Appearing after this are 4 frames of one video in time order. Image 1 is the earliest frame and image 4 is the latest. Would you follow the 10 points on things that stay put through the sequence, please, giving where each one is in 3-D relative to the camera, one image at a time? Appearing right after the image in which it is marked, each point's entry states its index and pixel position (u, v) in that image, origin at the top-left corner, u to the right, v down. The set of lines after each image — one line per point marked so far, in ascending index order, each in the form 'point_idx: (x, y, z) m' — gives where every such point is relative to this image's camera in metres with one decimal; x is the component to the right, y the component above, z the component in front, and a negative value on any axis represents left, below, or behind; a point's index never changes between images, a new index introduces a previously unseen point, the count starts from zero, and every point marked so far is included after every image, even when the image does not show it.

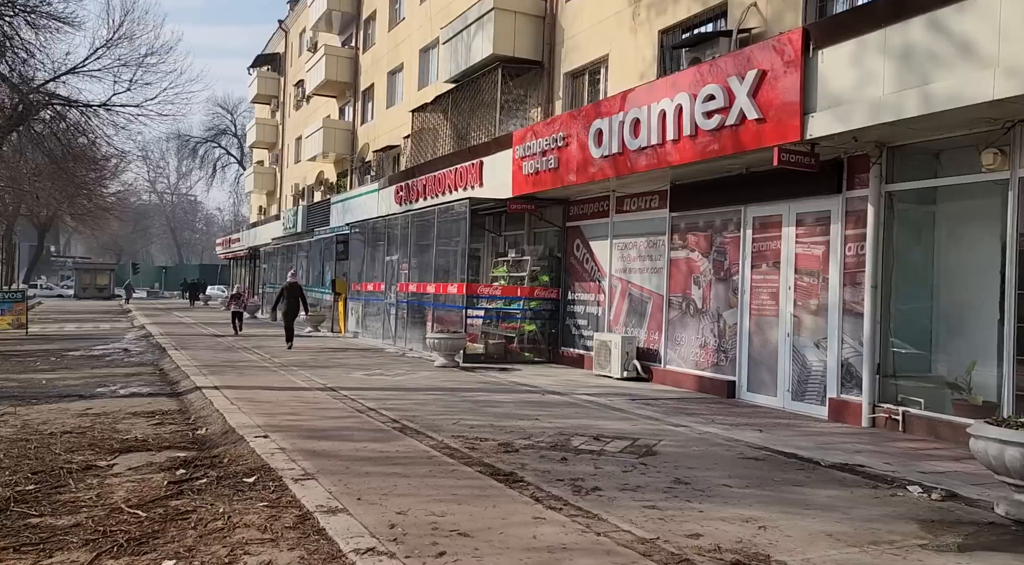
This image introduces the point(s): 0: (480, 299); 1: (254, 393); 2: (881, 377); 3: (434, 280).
0: (-0.6, -0.3, +18.0) m
1: (-3.2, -1.4, +12.2) m
2: (+4.0, -1.0, +10.8) m
3: (-1.6, 0.0, +19.9) m
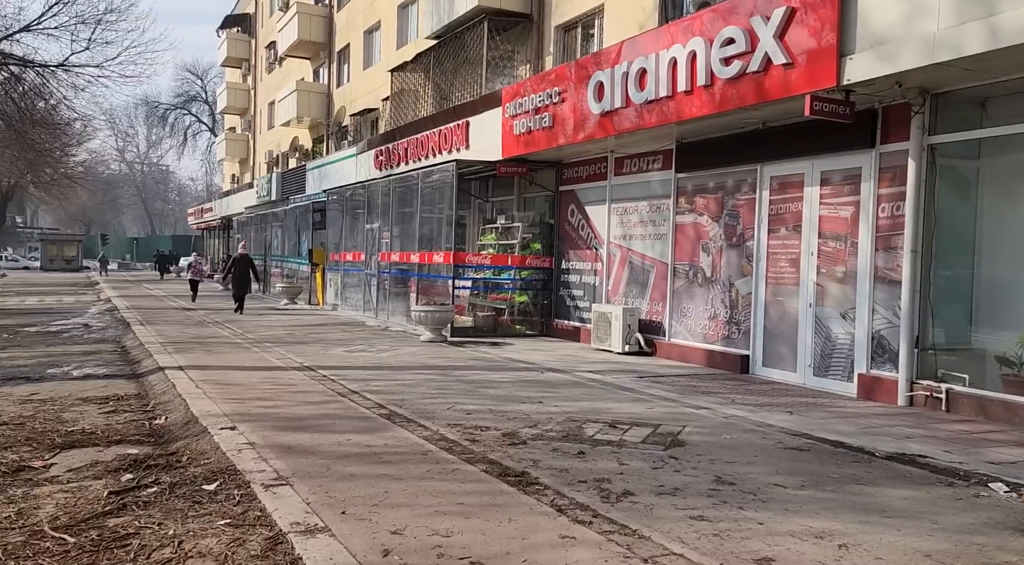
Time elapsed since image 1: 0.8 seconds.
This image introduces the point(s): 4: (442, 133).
0: (-0.7, +0.2, +16.9) m
1: (-3.2, -1.0, +11.0) m
2: (+4.0, -0.7, +9.7) m
3: (-1.8, +0.6, +18.7) m
4: (-1.4, +2.9, +19.4) m
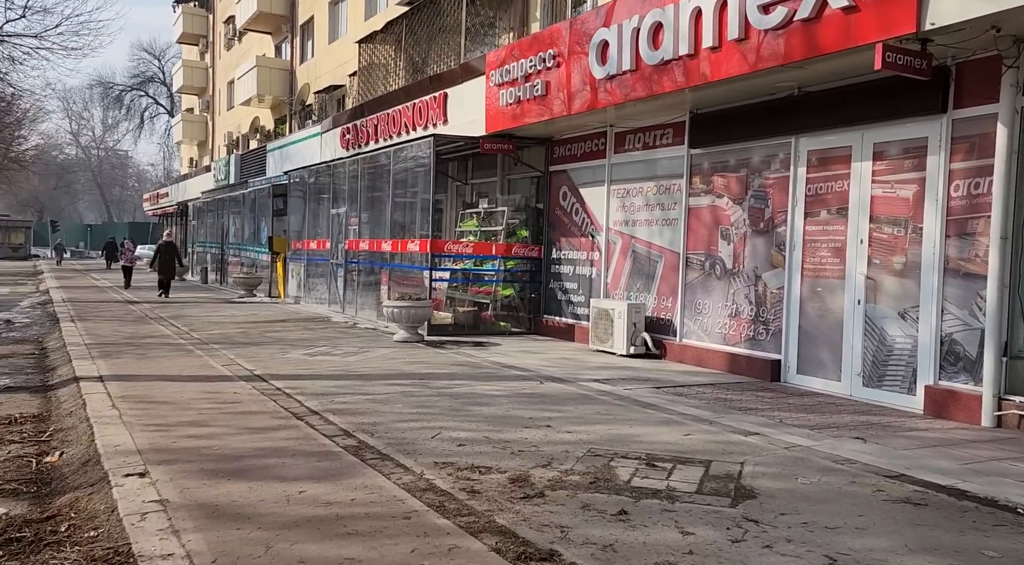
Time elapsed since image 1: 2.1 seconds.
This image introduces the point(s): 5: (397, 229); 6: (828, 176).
0: (-1.0, +0.4, +14.9) m
1: (-3.3, -1.0, +9.0) m
2: (+4.0, -0.6, +8.0) m
3: (-2.1, +0.8, +16.8) m
4: (-1.7, +3.1, +17.4) m
5: (-1.9, +0.9, +16.5) m
6: (+3.1, +1.1, +9.8) m
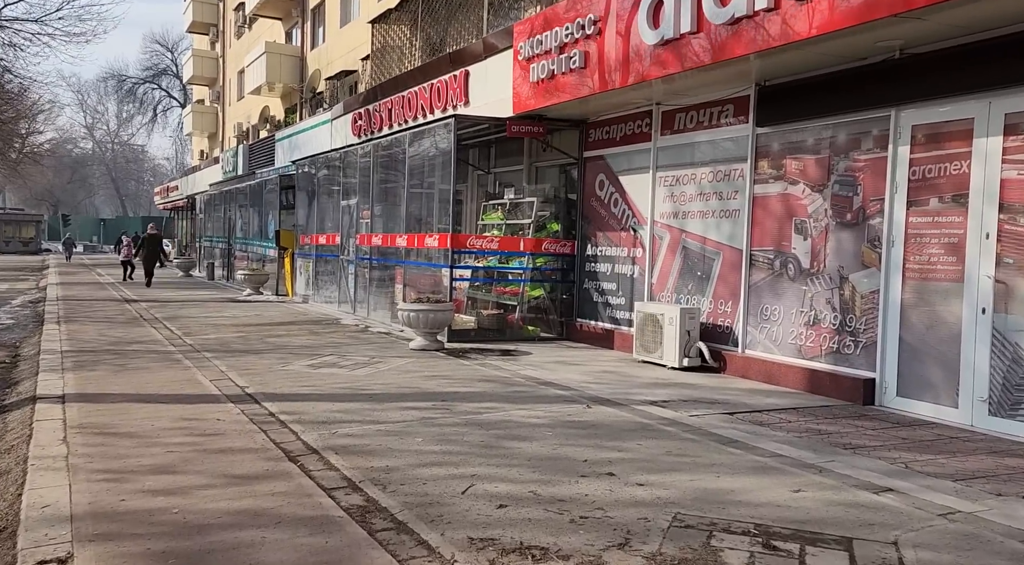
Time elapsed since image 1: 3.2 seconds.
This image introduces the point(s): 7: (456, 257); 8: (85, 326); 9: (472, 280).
0: (-0.6, +0.4, +13.2) m
1: (-3.0, -1.0, +7.3) m
2: (+4.3, -0.7, +6.2) m
3: (-1.6, +0.8, +15.1) m
4: (-1.2, +3.1, +15.7) m
5: (-1.5, +0.9, +14.9) m
6: (+3.5, +1.0, +8.0) m
7: (-0.7, +0.3, +13.2) m
8: (-6.2, -0.6, +14.4) m
9: (-0.5, 0.0, +13.3) m
